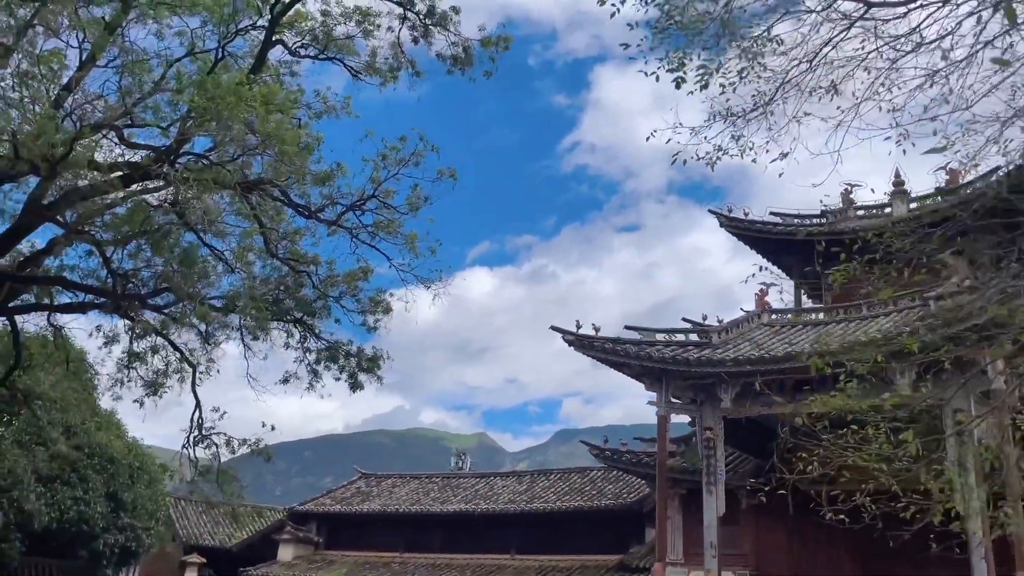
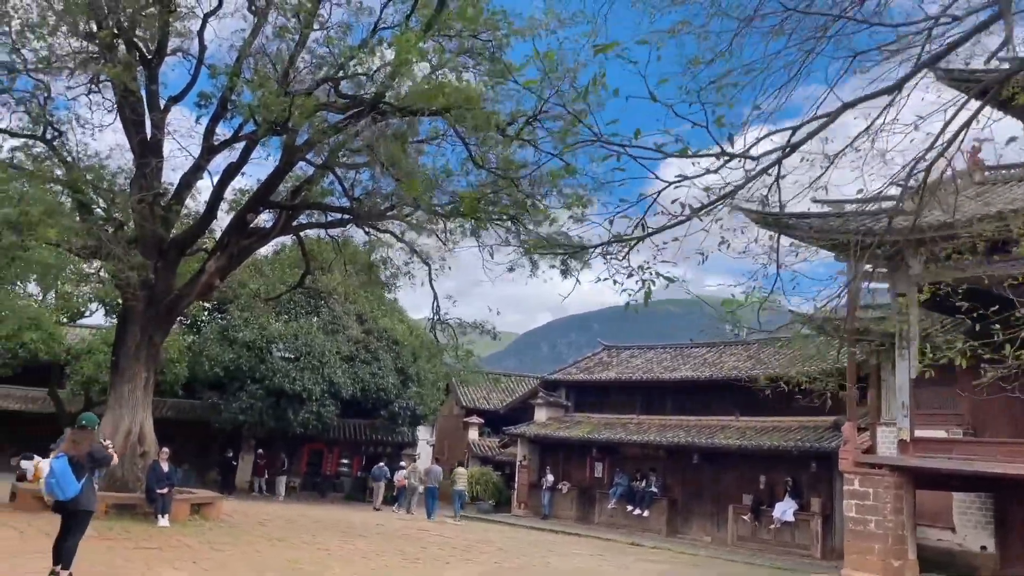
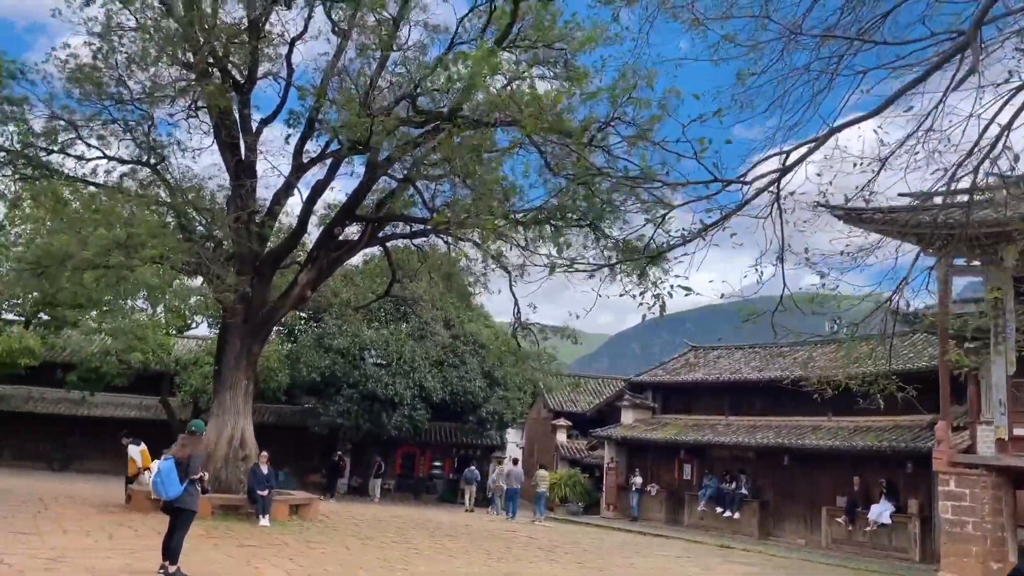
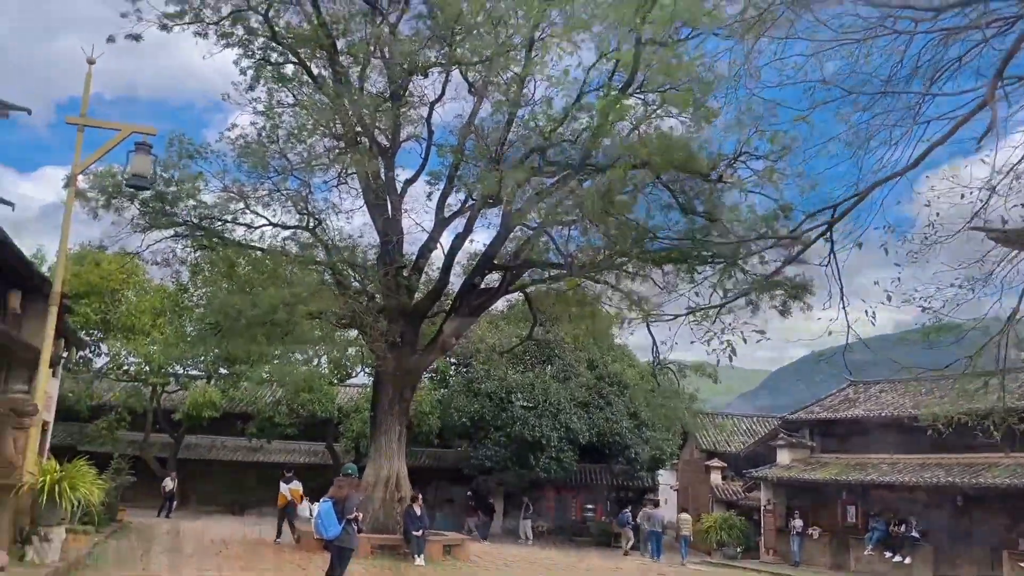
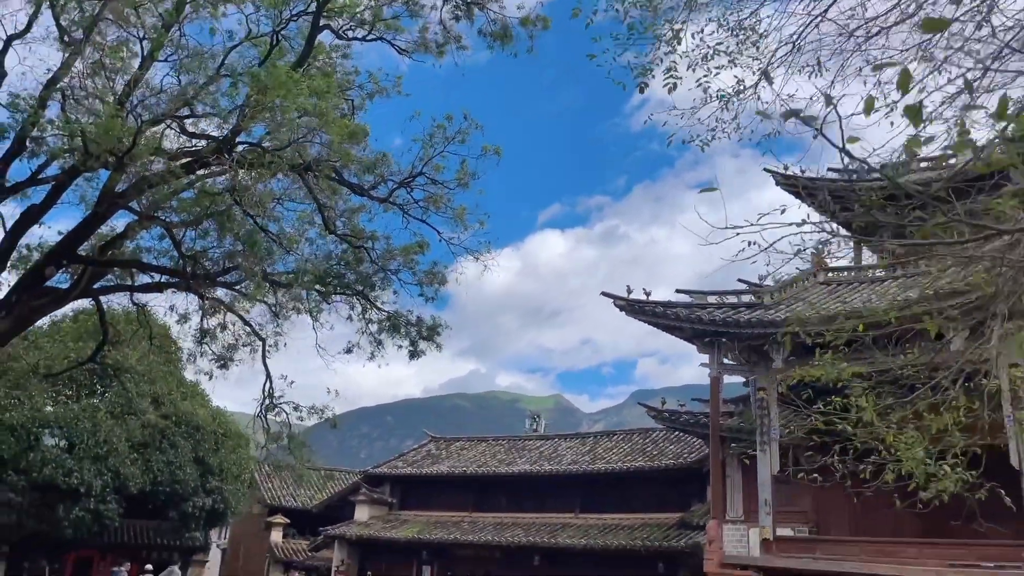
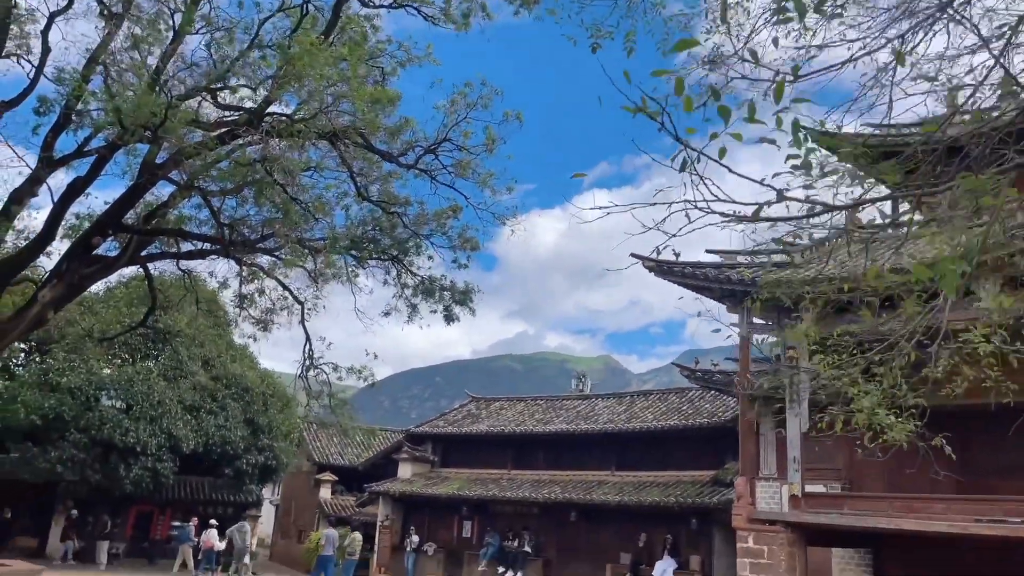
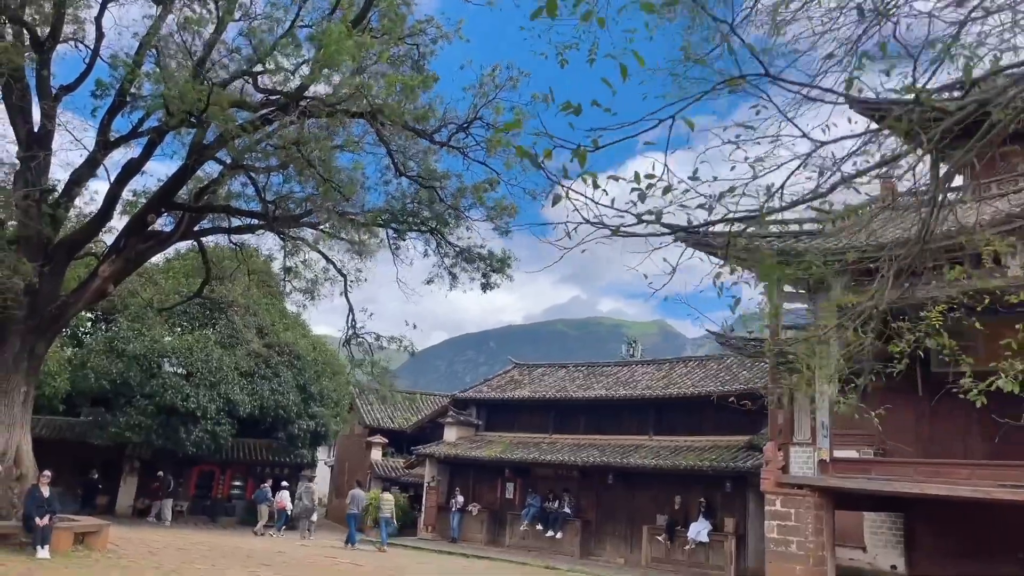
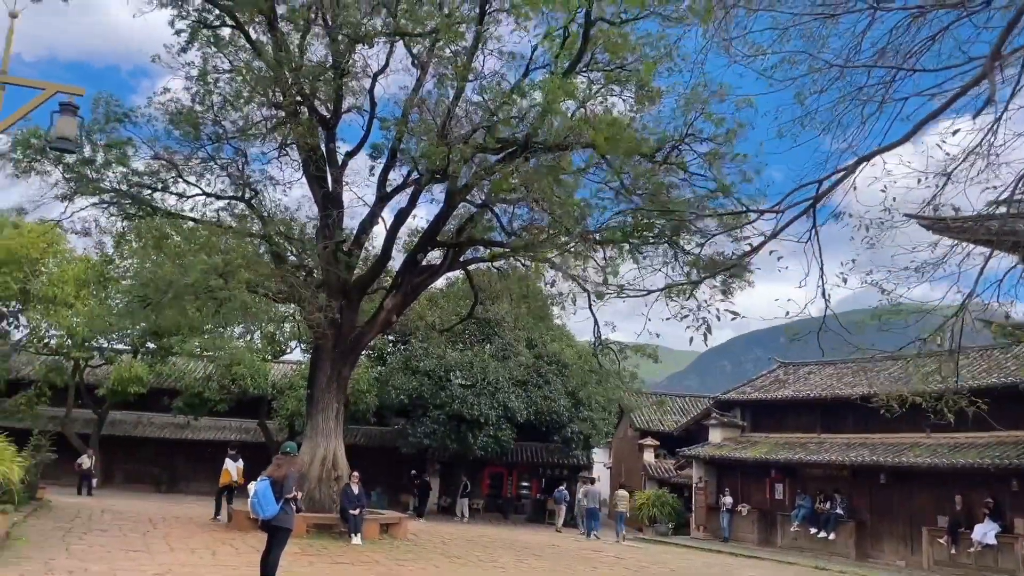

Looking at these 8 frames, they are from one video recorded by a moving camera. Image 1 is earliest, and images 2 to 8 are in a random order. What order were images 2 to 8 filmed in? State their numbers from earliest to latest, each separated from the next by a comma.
5, 6, 7, 2, 3, 8, 4
